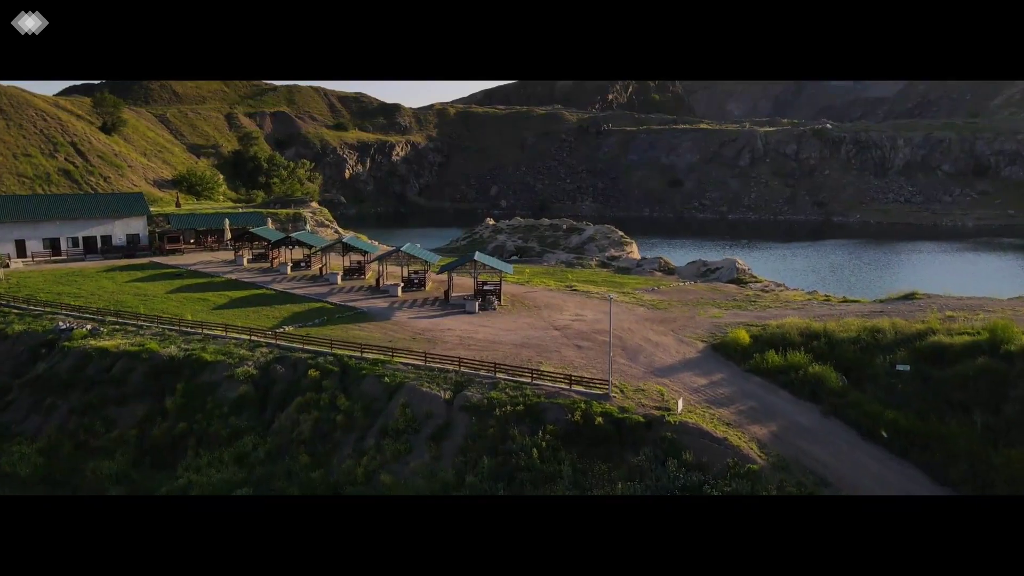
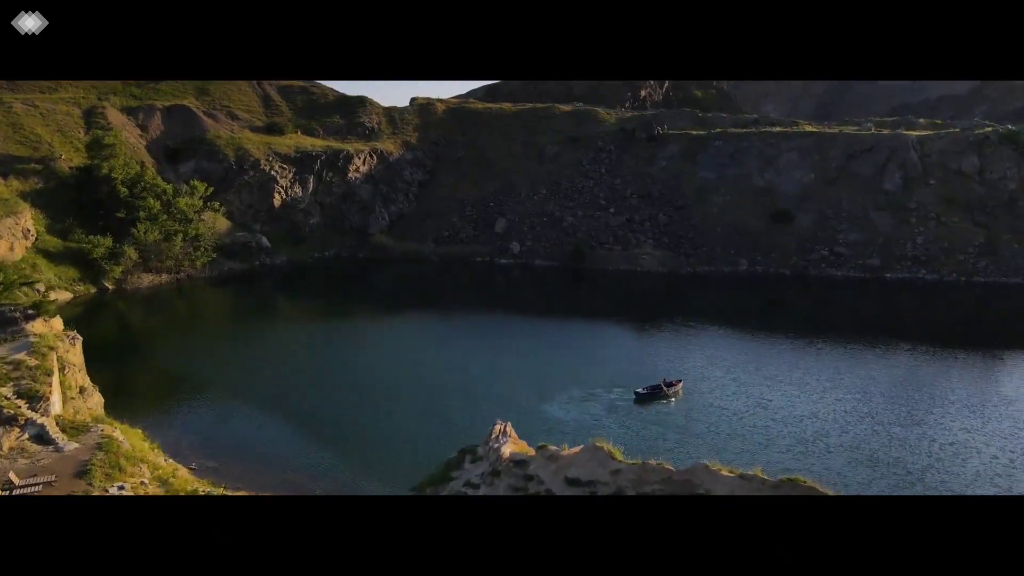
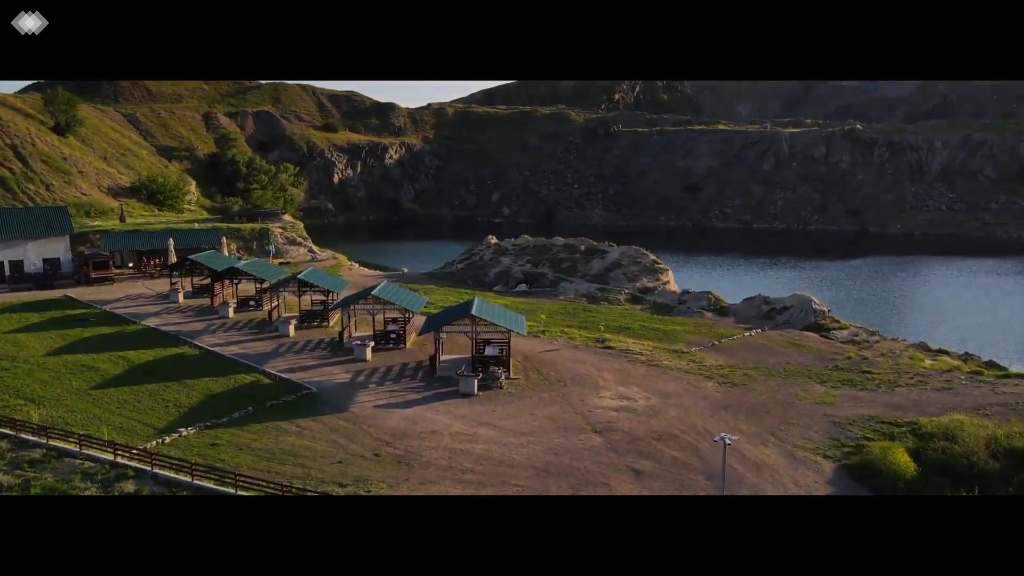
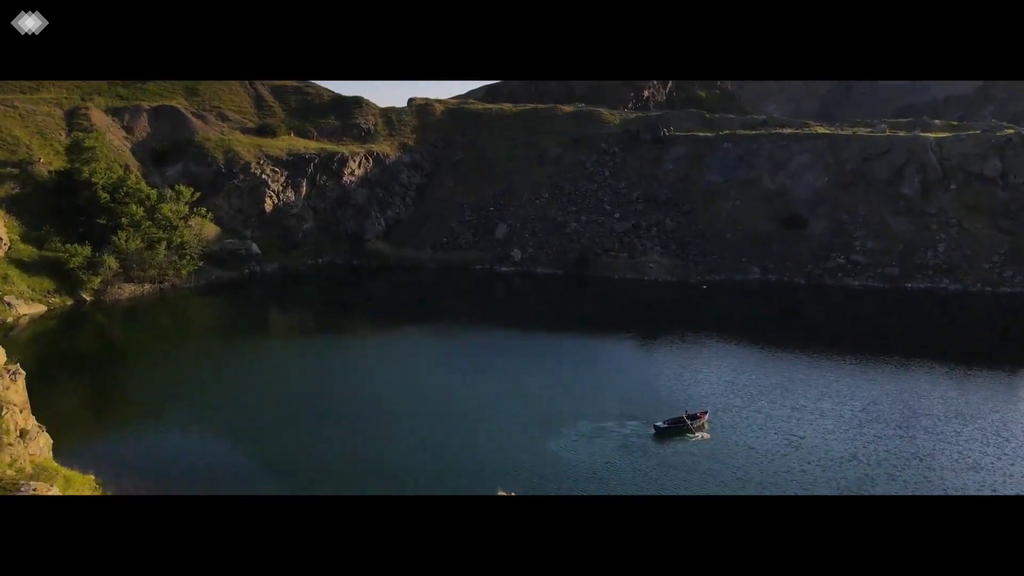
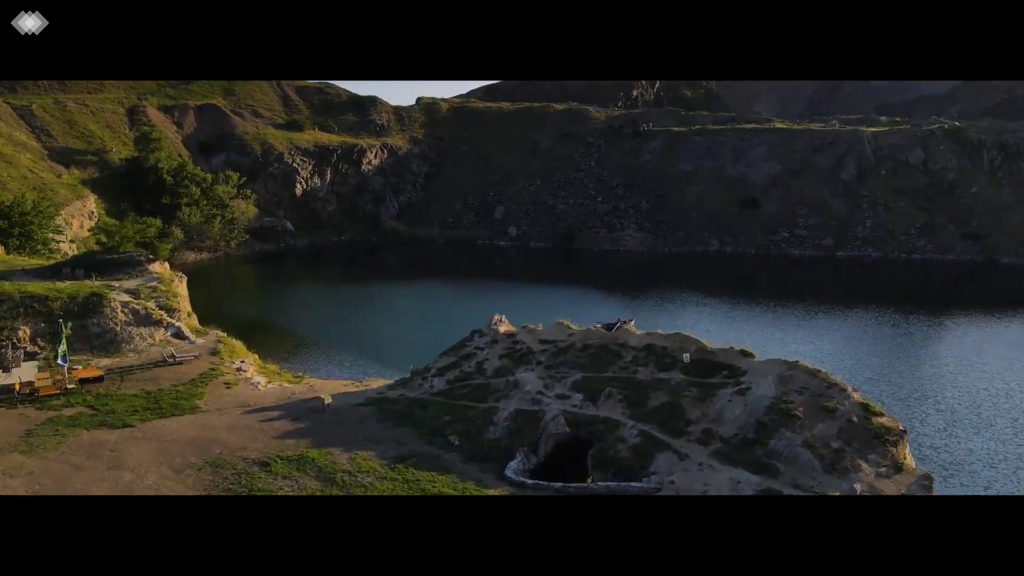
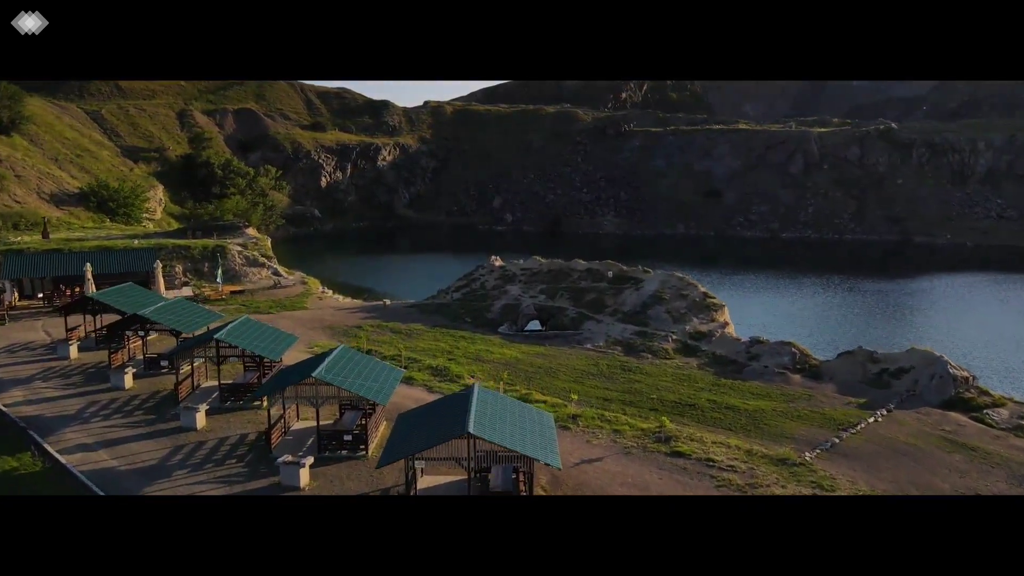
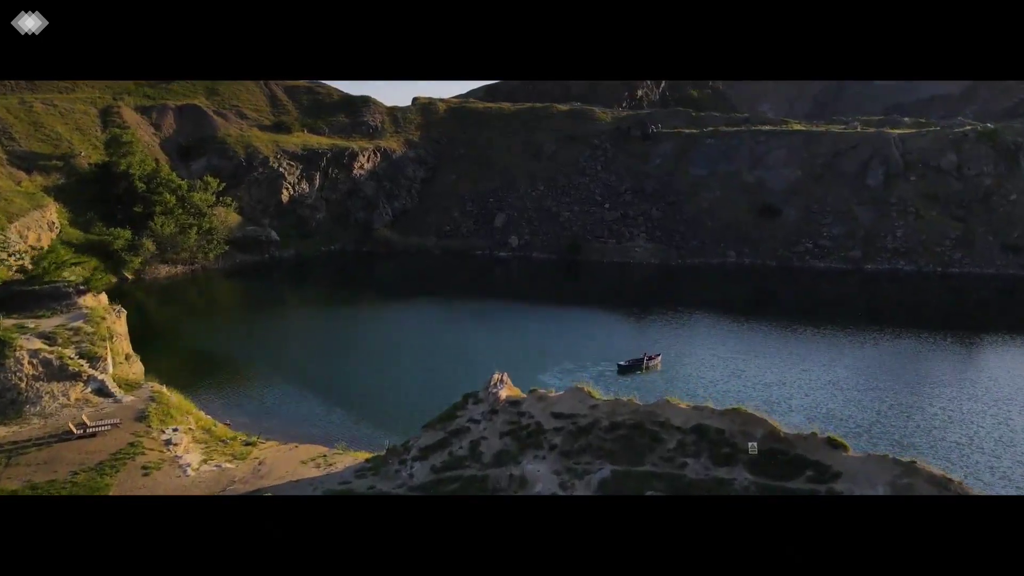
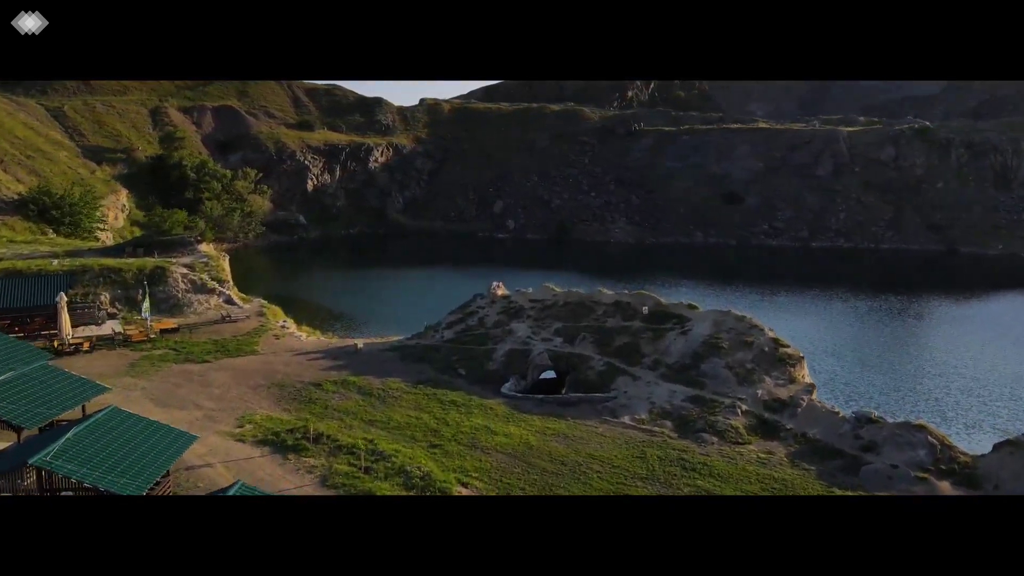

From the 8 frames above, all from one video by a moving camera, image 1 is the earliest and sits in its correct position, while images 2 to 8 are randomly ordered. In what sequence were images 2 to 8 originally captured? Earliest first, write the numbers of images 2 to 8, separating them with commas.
3, 6, 8, 5, 7, 2, 4
